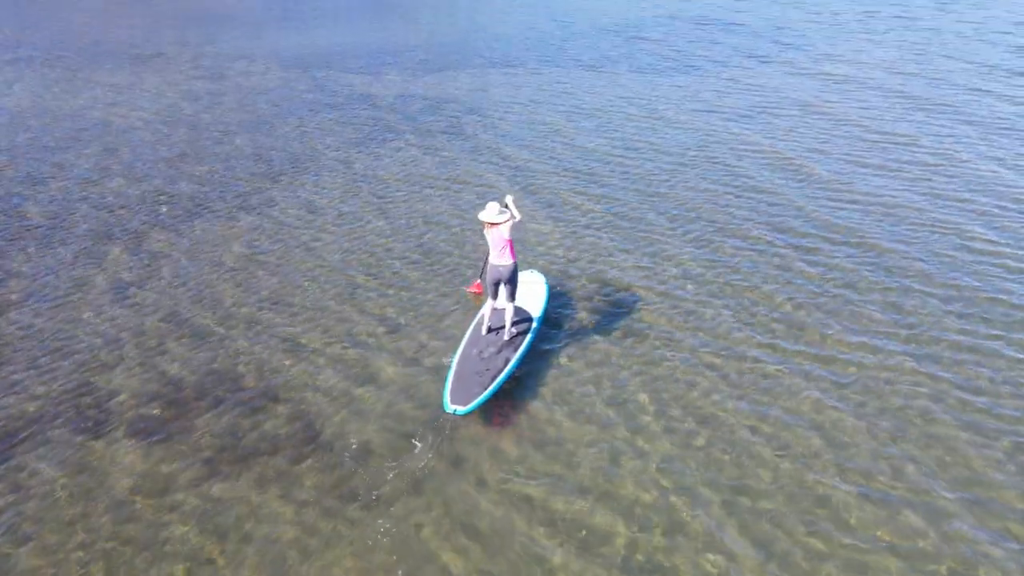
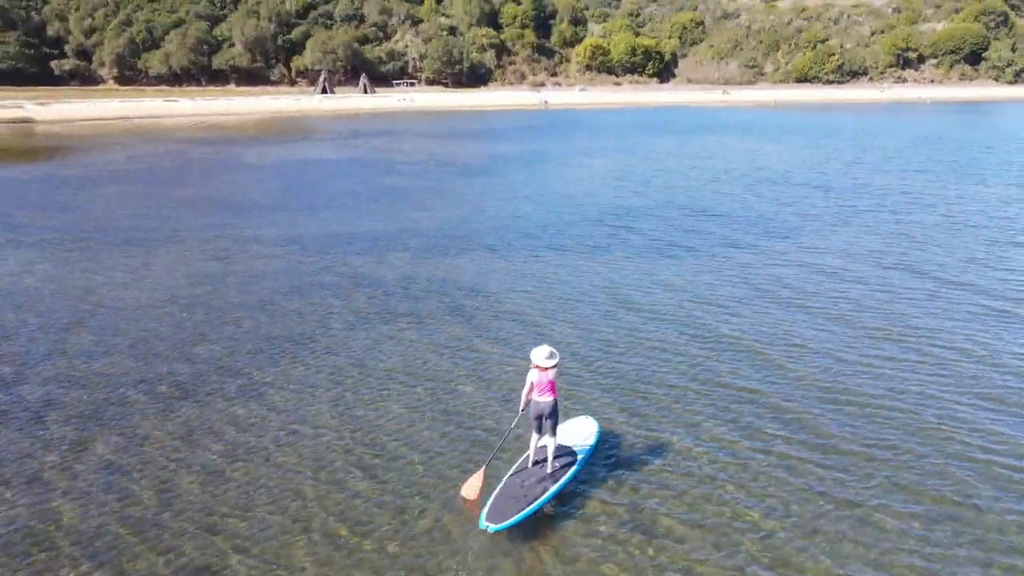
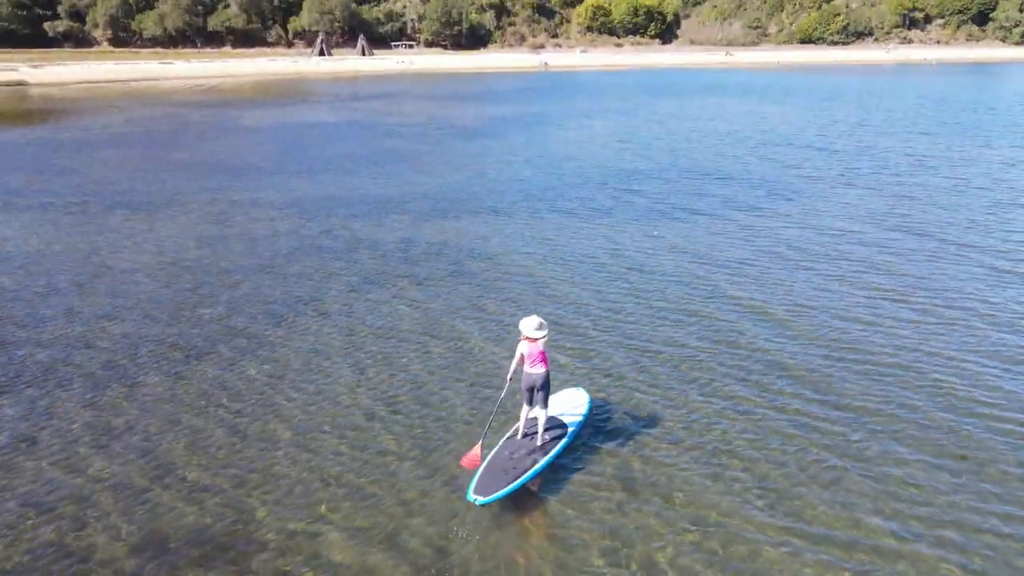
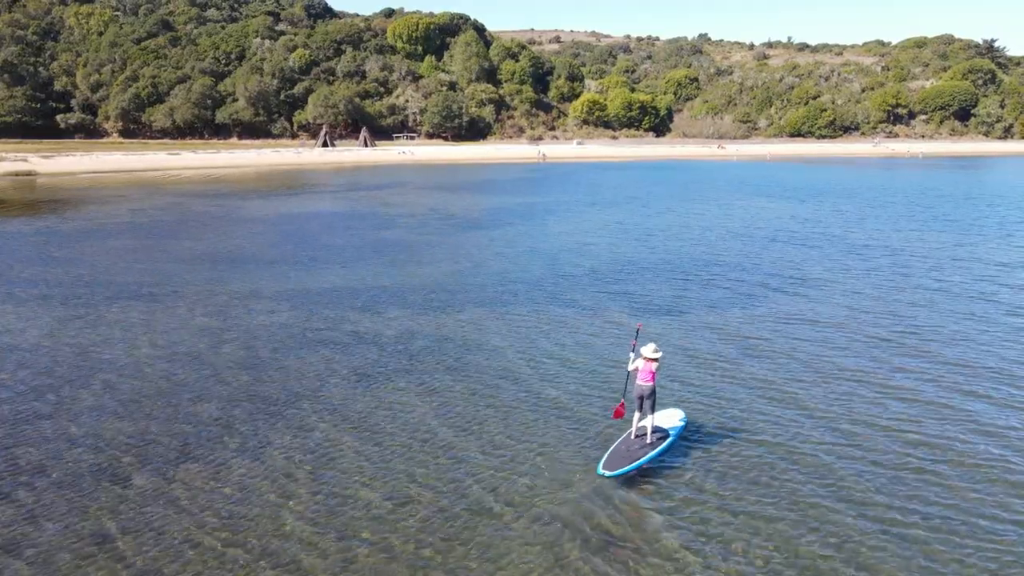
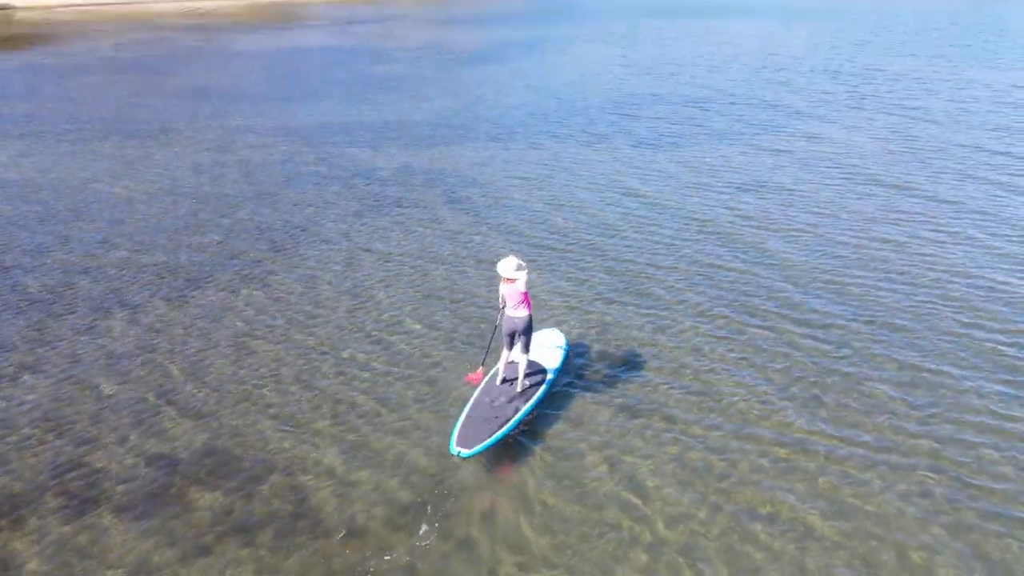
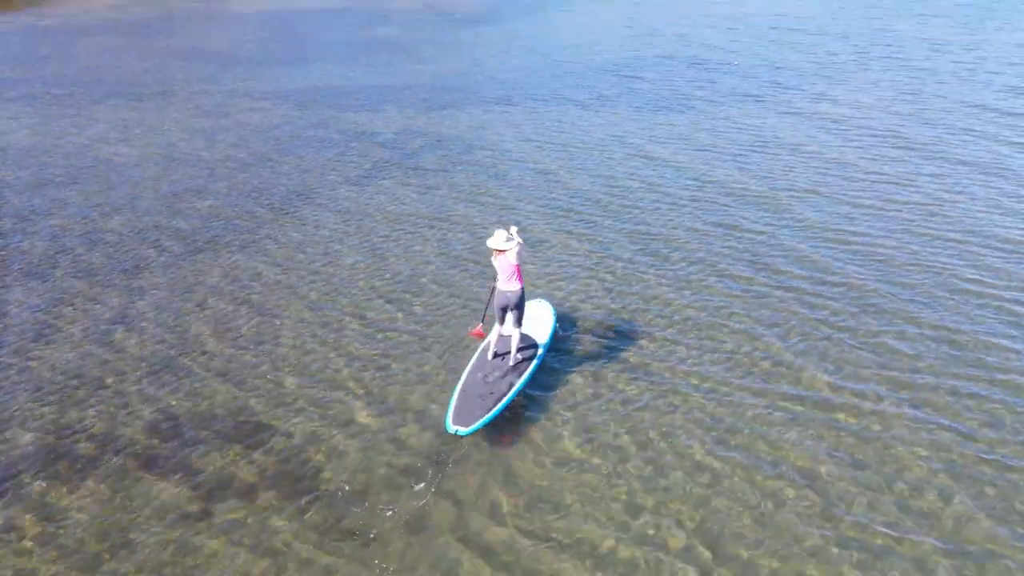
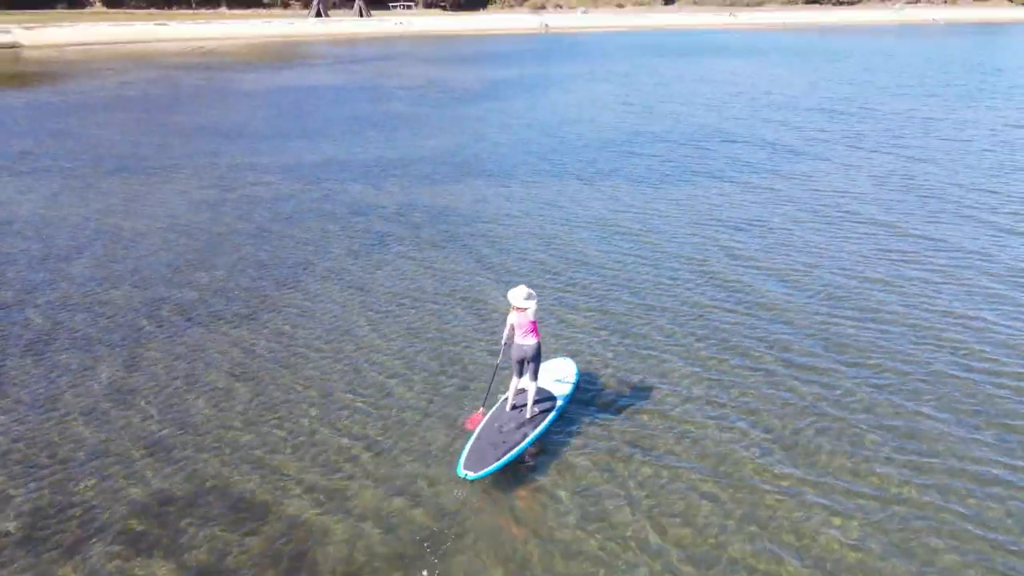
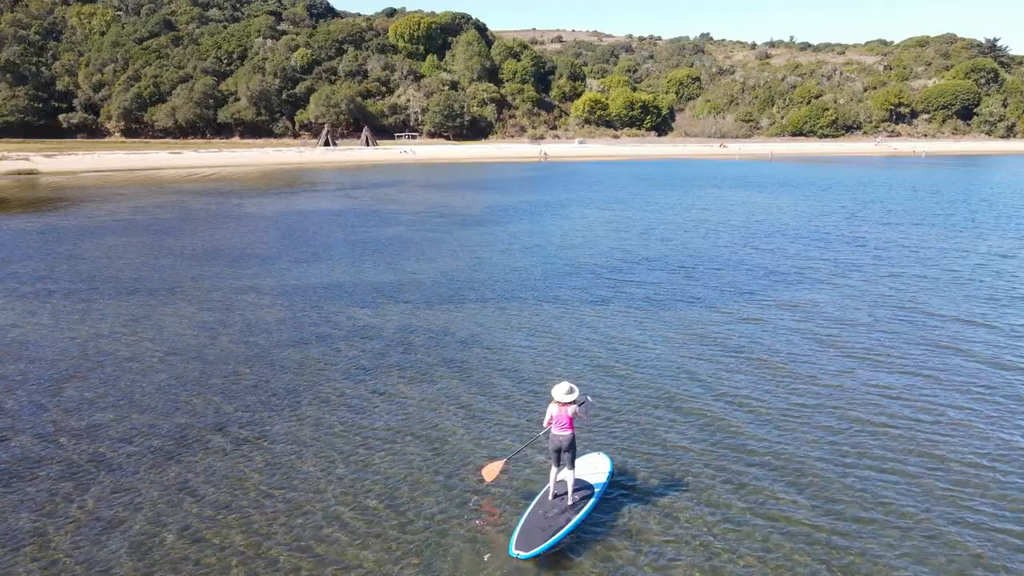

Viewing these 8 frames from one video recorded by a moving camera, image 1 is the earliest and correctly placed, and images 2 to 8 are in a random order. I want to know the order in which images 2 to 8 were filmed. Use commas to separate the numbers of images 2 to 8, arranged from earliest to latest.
6, 5, 7, 3, 2, 8, 4
